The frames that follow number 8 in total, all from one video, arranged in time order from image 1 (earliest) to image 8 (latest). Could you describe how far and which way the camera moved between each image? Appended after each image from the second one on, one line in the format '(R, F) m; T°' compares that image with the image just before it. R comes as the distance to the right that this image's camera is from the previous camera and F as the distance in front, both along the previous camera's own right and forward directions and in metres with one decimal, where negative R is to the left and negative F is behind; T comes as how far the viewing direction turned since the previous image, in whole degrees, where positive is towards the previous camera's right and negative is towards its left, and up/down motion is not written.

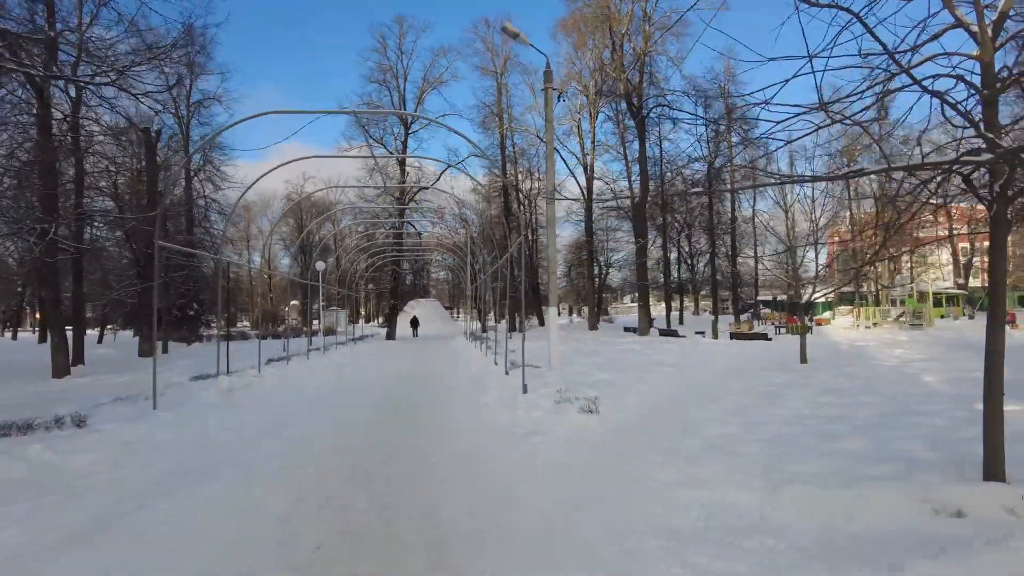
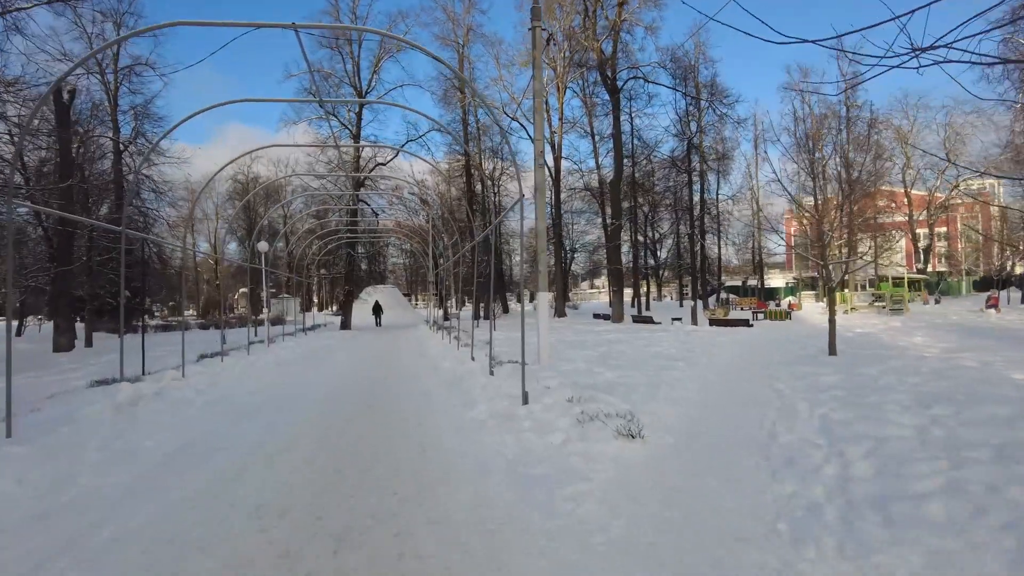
(-0.4, +1.8) m; +4°
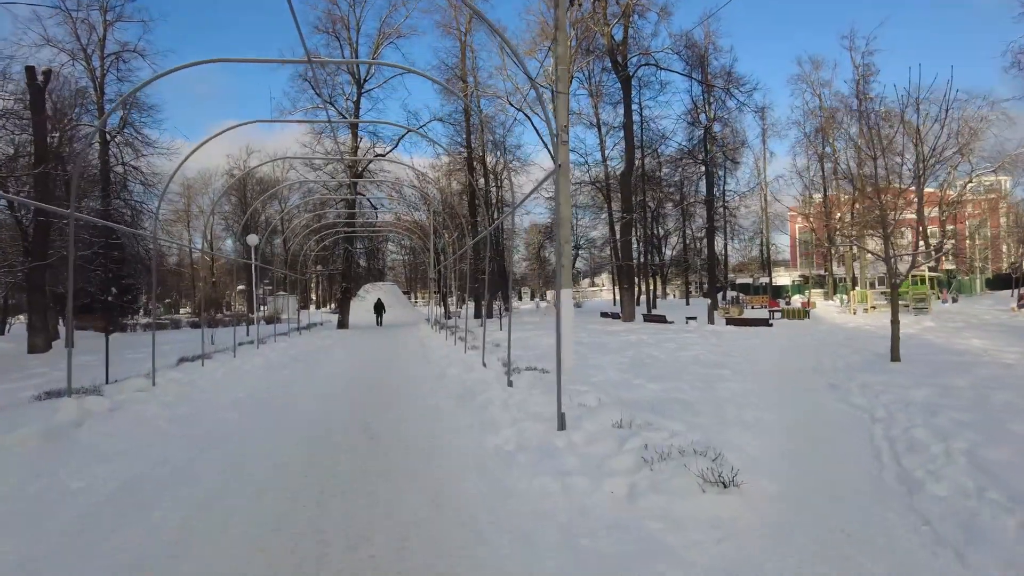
(-0.2, +1.2) m; 0°
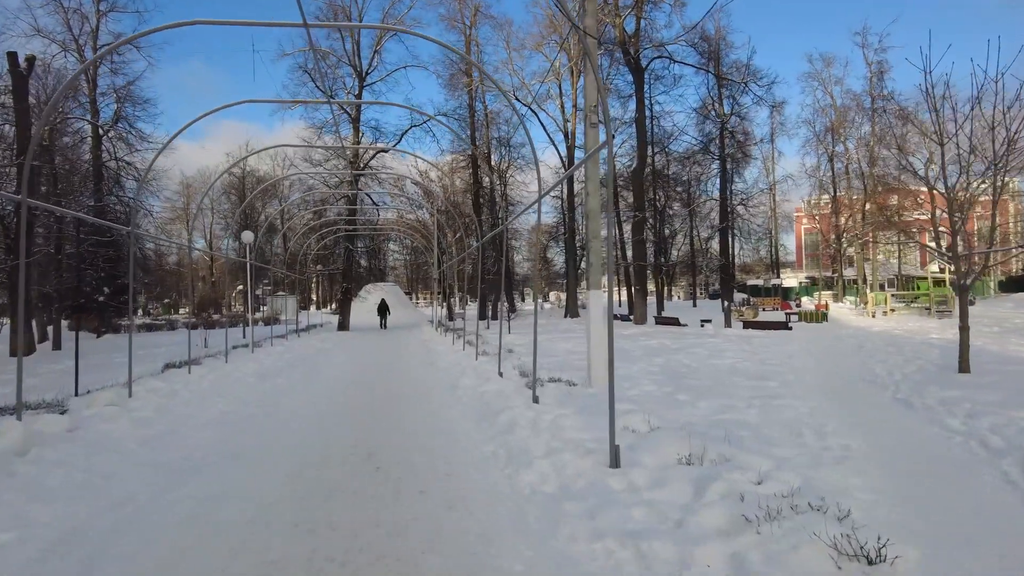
(-0.2, +0.9) m; 0°
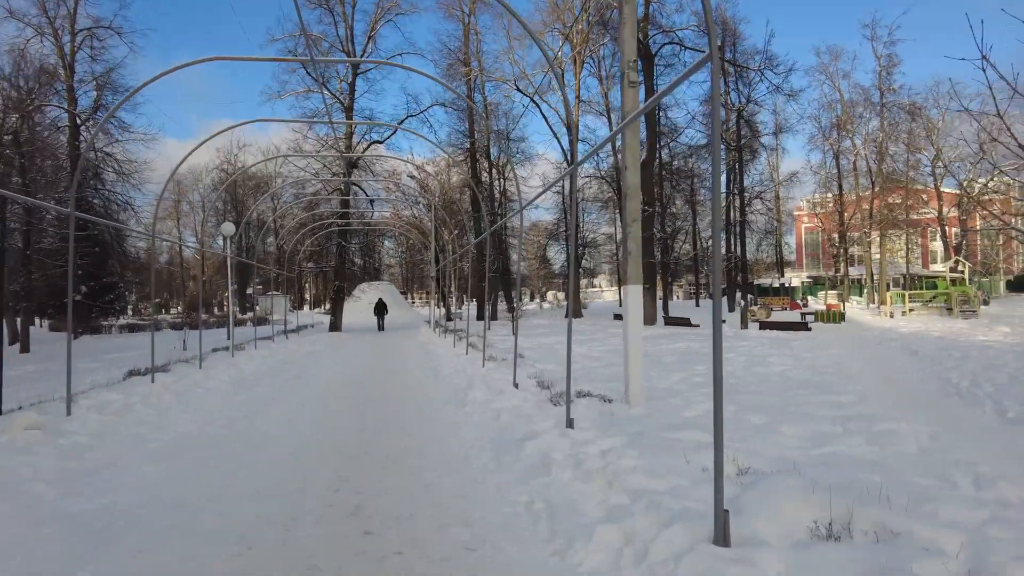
(-0.2, +1.2) m; 0°
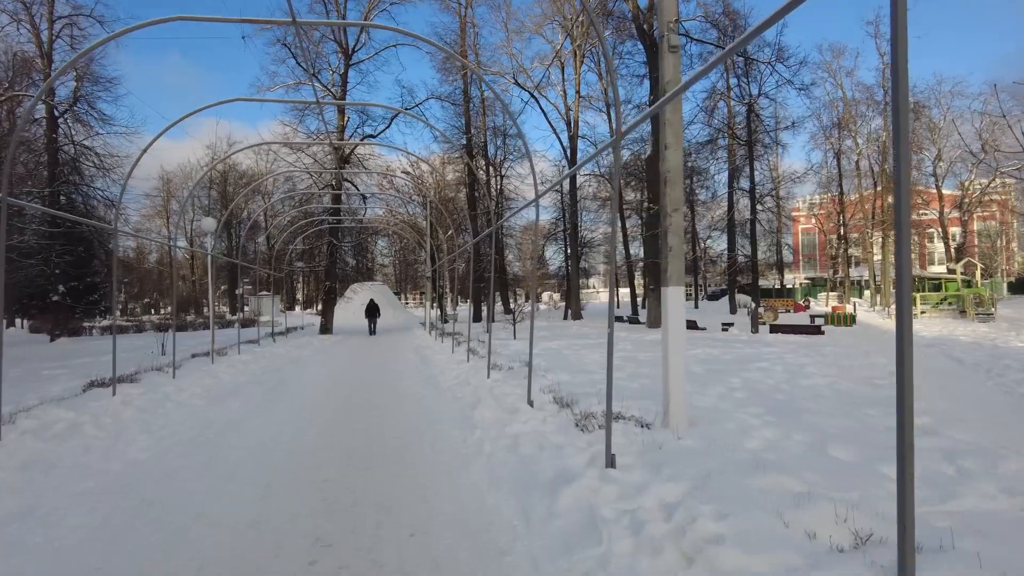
(-0.2, +0.9) m; +1°
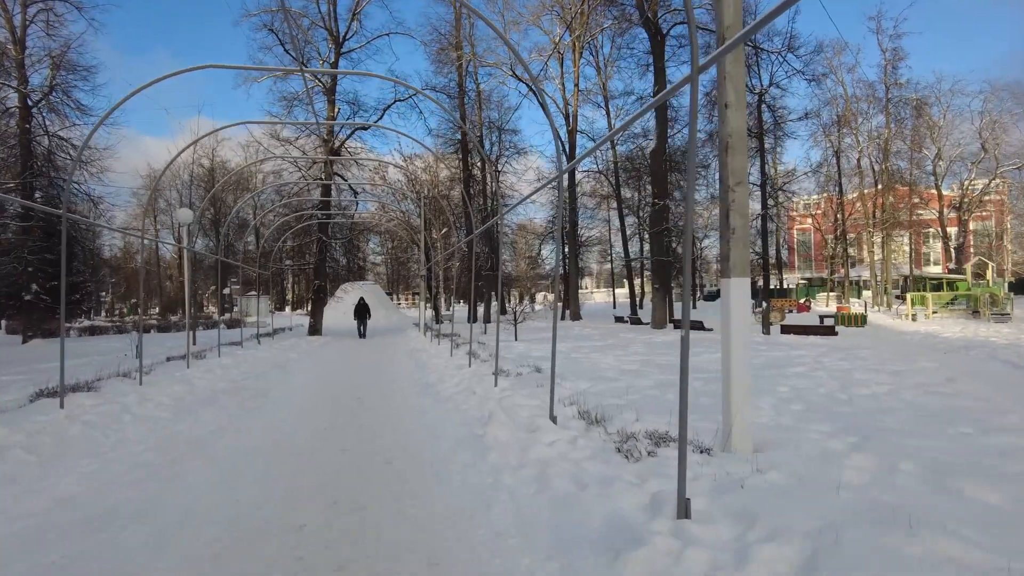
(-0.2, +0.9) m; +1°
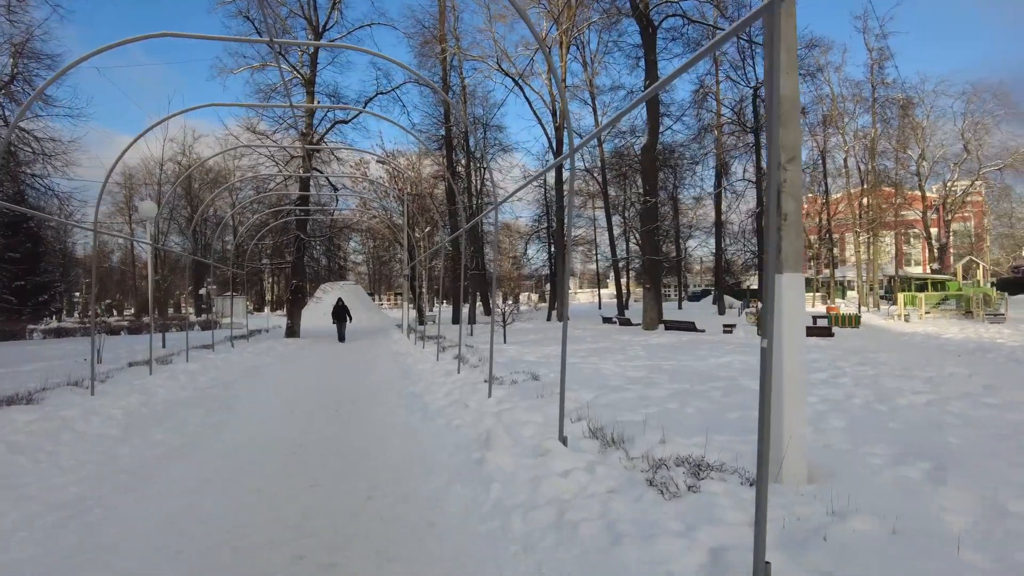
(-0.1, +0.7) m; +2°
